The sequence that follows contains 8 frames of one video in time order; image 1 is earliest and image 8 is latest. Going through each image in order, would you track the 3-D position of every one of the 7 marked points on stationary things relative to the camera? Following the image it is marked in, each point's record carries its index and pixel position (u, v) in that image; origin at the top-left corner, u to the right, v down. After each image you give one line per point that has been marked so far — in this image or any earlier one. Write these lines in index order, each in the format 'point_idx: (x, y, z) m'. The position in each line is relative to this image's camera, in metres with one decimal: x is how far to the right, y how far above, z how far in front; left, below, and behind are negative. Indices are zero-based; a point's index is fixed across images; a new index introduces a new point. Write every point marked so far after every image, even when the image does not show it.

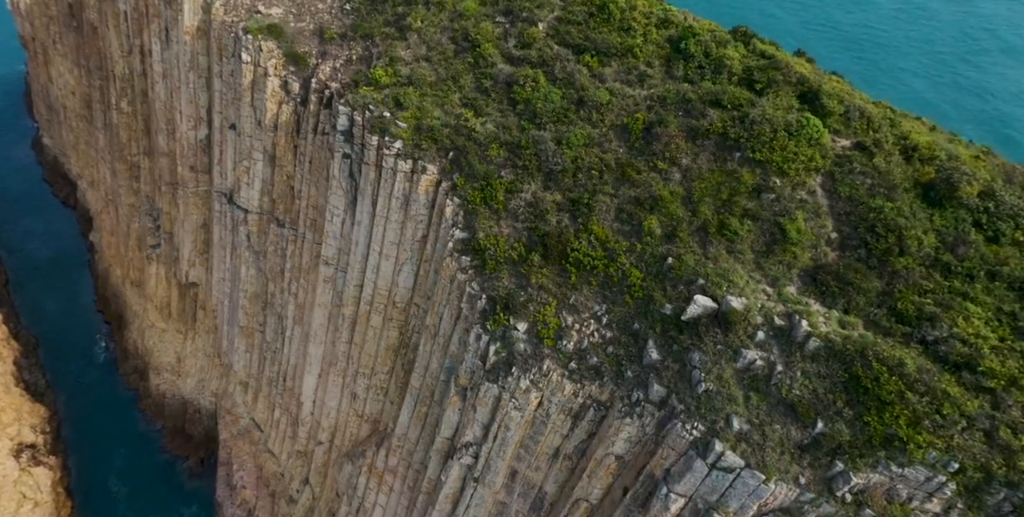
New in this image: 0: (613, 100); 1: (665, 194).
0: (+2.8, +4.4, +17.7) m
1: (+3.8, +1.7, +15.9) m
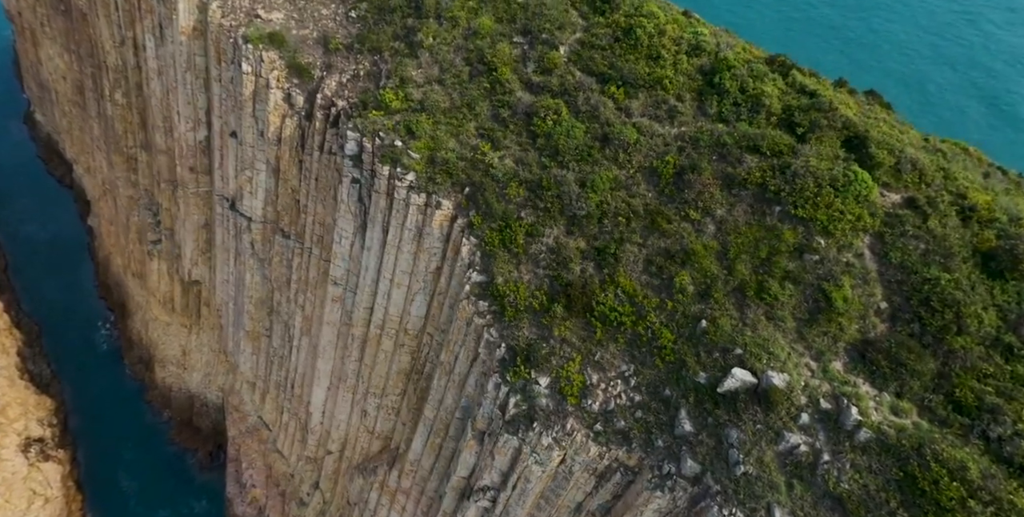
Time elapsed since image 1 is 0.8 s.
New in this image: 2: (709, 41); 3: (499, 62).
0: (+3.4, +3.1, +16.6) m
1: (+4.4, +0.3, +14.9) m
2: (+5.5, +6.1, +17.8) m
3: (-0.4, +6.0, +19.2) m
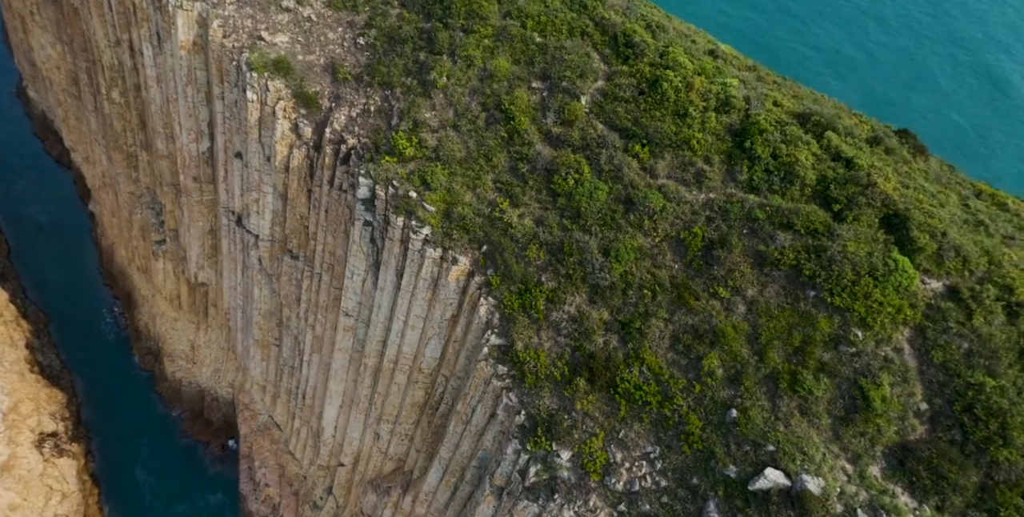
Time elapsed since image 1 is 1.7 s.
0: (+3.9, +1.3, +15.9) m
1: (+4.9, -1.6, +14.4) m
2: (+6.1, +4.3, +16.9) m
3: (+0.1, +4.3, +18.3) m
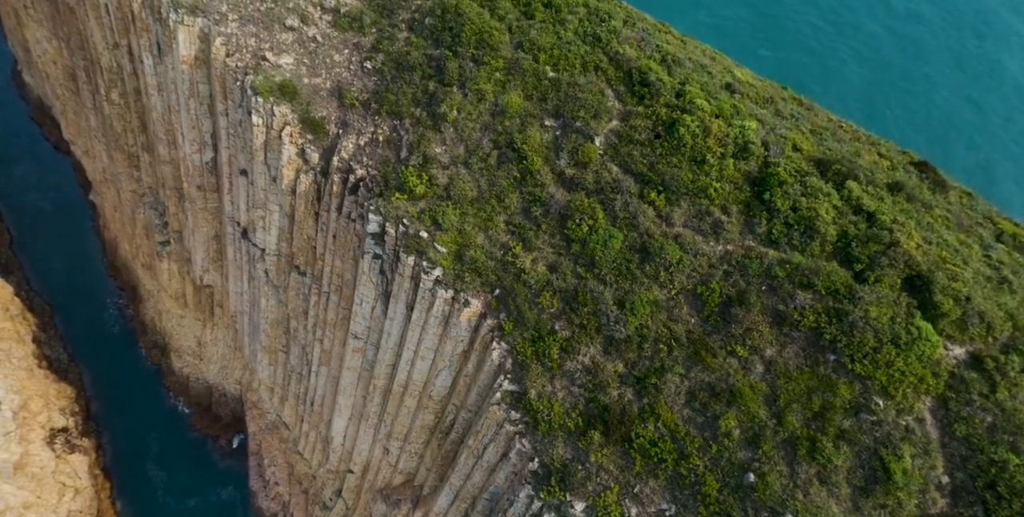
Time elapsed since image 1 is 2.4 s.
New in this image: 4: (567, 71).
0: (+4.3, 0.0, +15.7) m
1: (+5.3, -2.9, +14.3) m
2: (+6.4, +3.1, +16.5) m
3: (+0.5, +3.1, +17.9) m
4: (+1.6, +5.5, +18.5) m
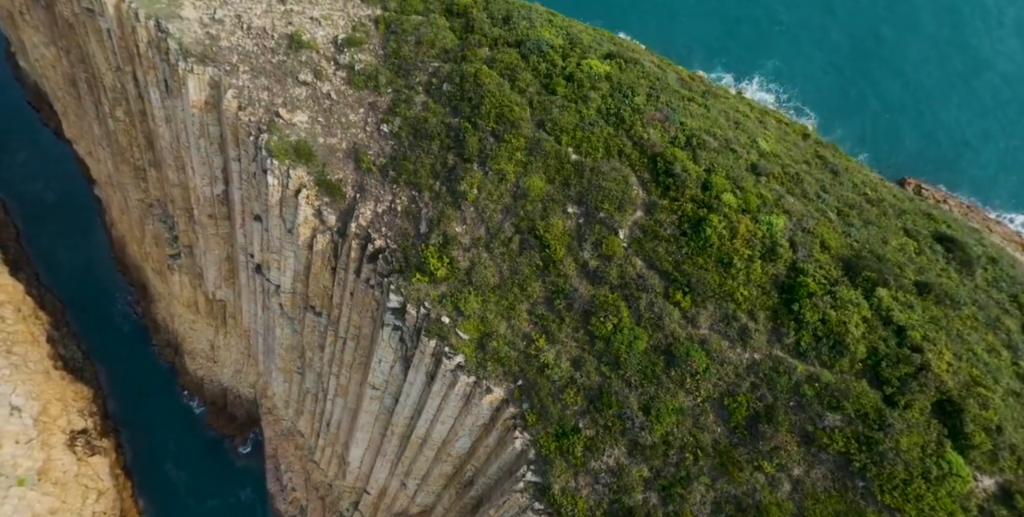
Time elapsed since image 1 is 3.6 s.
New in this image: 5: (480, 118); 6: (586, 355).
0: (+4.9, -2.6, +15.6) m
1: (+5.9, -5.7, +14.4) m
2: (+7.0, +0.5, +16.3) m
3: (+1.1, +0.6, +17.7) m
4: (+2.3, +3.0, +18.2) m
5: (-1.0, +4.3, +19.7) m
6: (+2.0, -2.6, +16.8) m
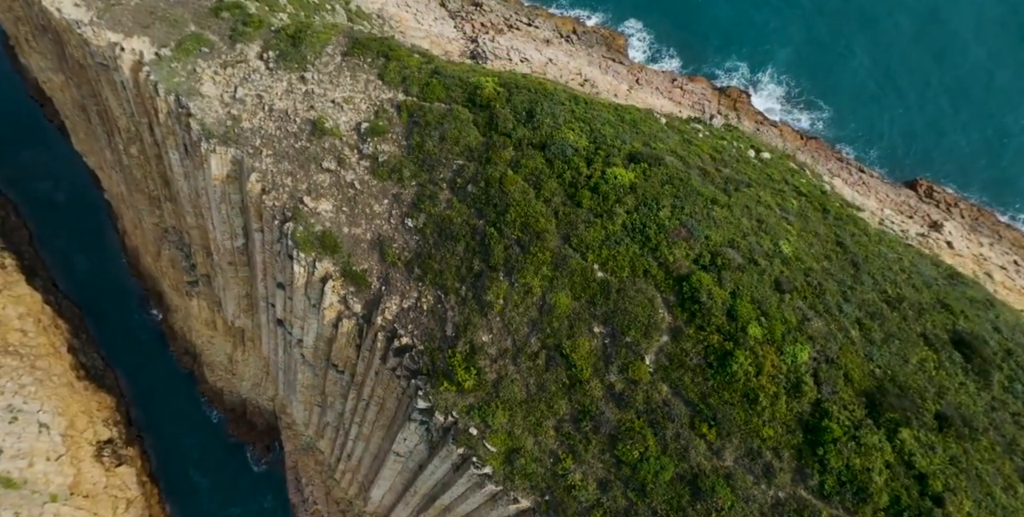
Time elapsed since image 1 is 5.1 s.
0: (+5.7, -6.2, +16.1) m
1: (+6.7, -9.3, +15.0) m
2: (+7.8, -3.0, +16.6) m
3: (+1.9, -2.9, +18.1) m
4: (+3.0, -0.4, +18.4) m
5: (-0.2, +1.0, +19.8) m
6: (+2.8, -6.1, +17.4) m
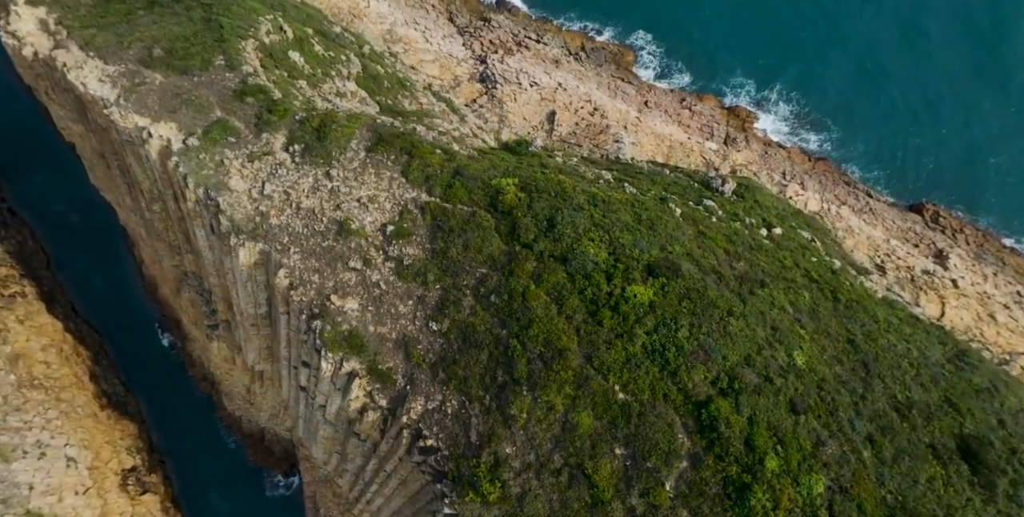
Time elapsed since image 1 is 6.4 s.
0: (+6.4, -9.9, +16.9) m
1: (+7.5, -13.0, +15.9) m
2: (+8.6, -6.8, +17.3) m
3: (+2.7, -6.6, +18.9) m
4: (+3.8, -4.2, +19.1) m
5: (+0.5, -2.7, +20.6) m
6: (+3.5, -9.8, +18.2) m
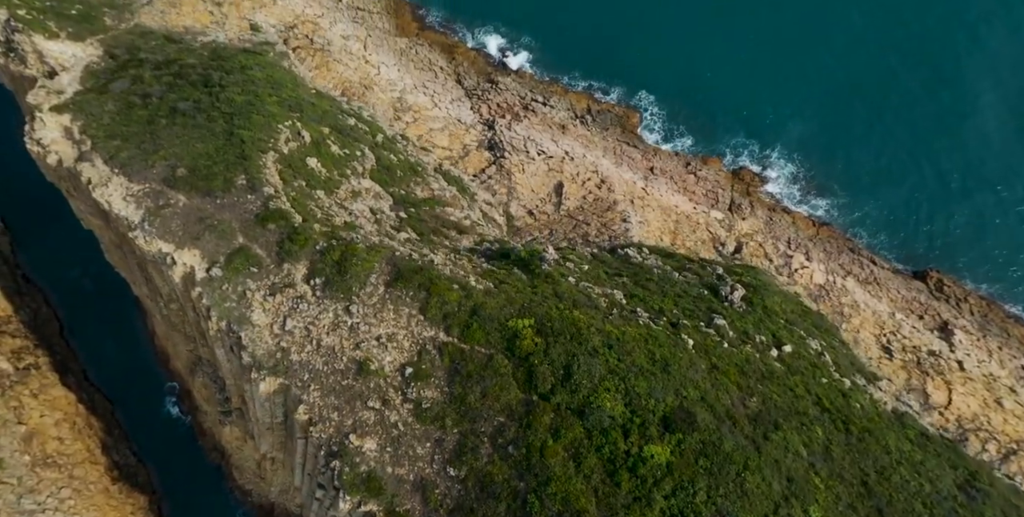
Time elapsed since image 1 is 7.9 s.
0: (+7.1, -15.0, +16.8) m
1: (+8.1, -18.0, +15.6) m
2: (+9.2, -11.8, +17.4) m
3: (+3.3, -11.8, +19.0) m
4: (+4.4, -9.3, +19.3) m
5: (+1.2, -8.0, +20.9) m
6: (+4.2, -14.9, +18.1) m
